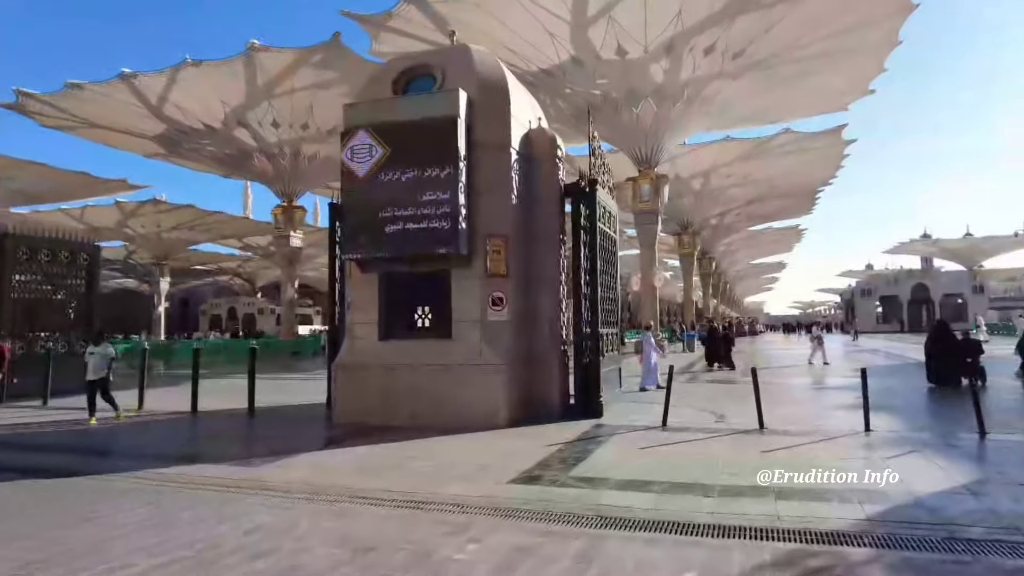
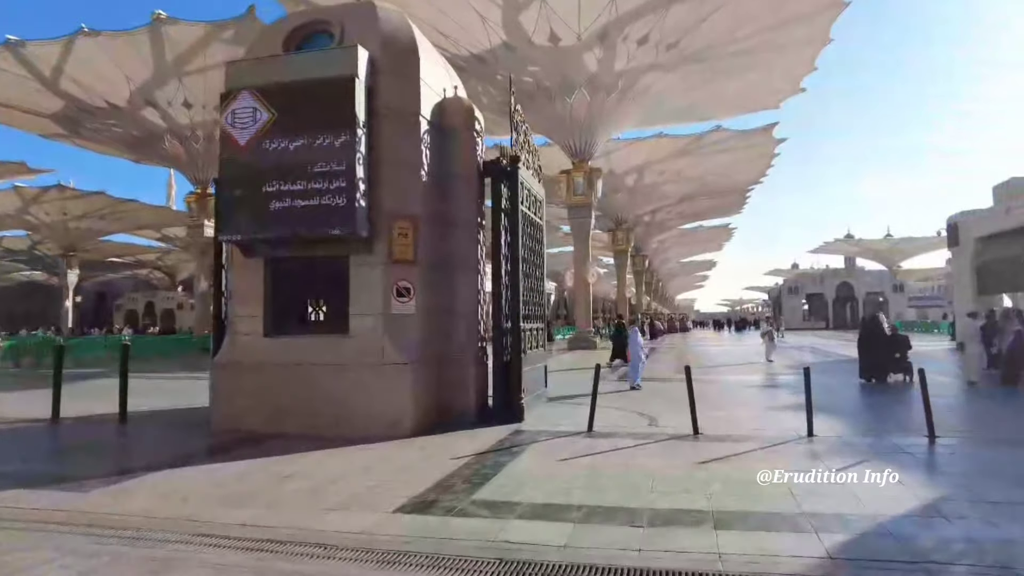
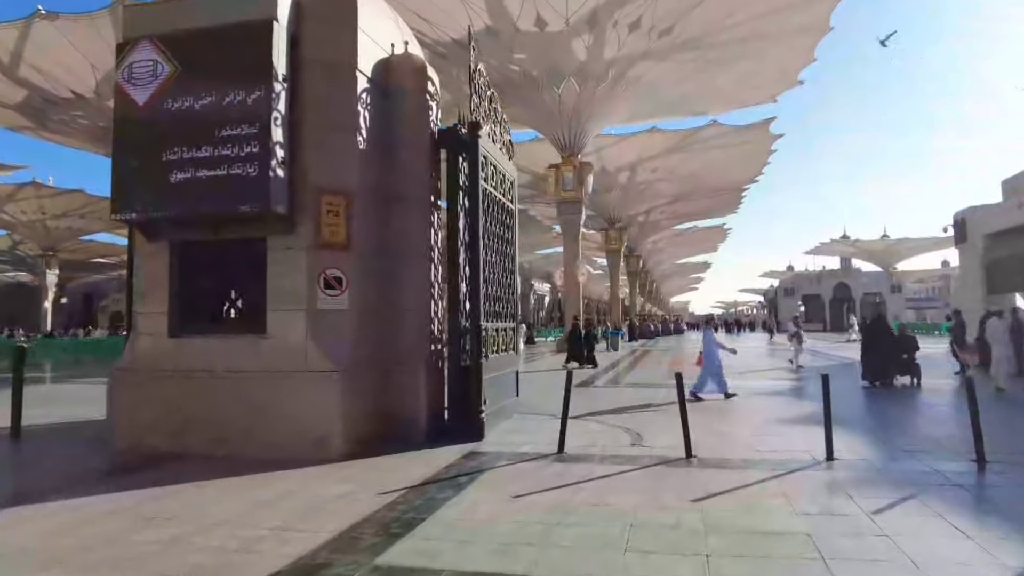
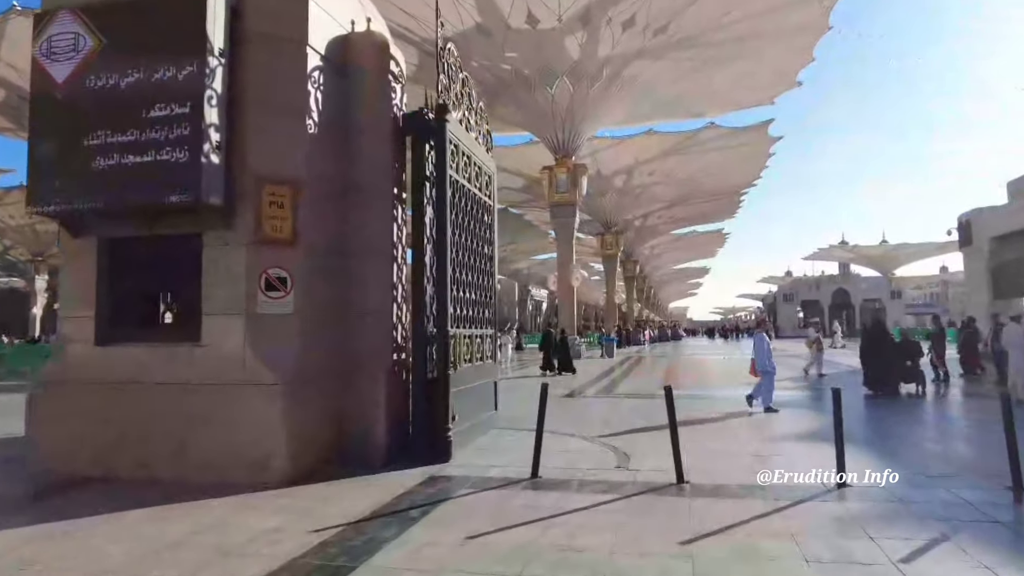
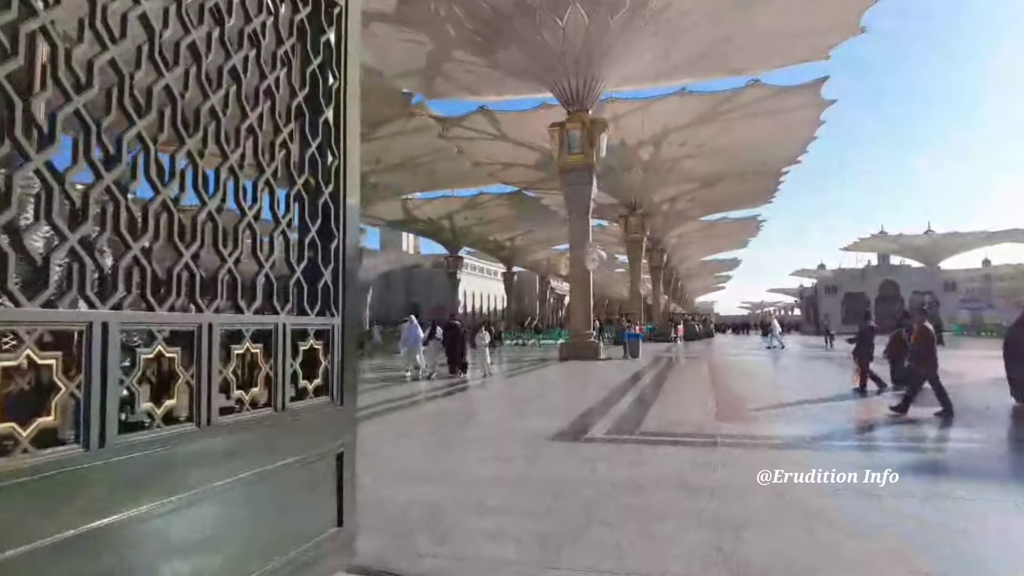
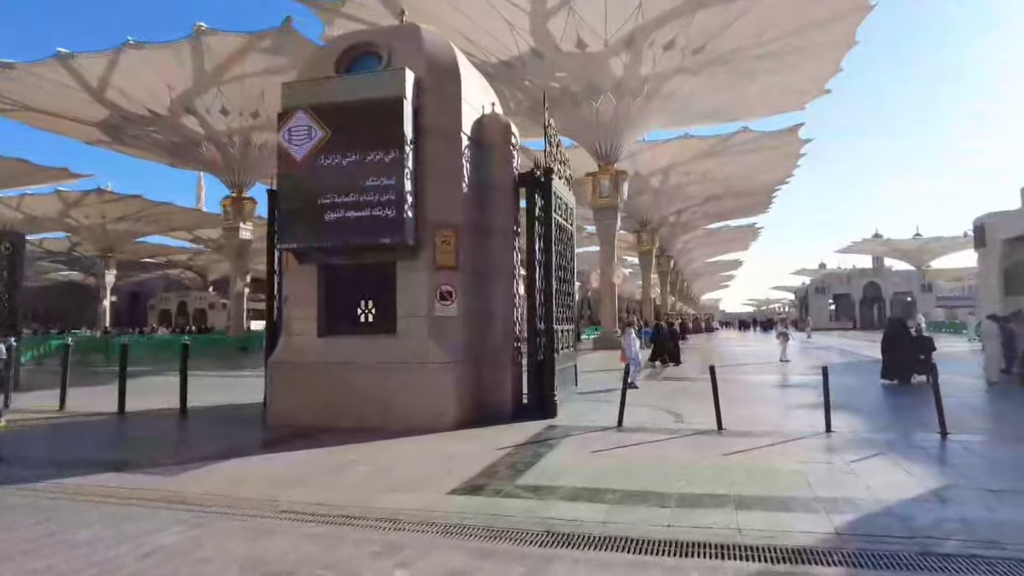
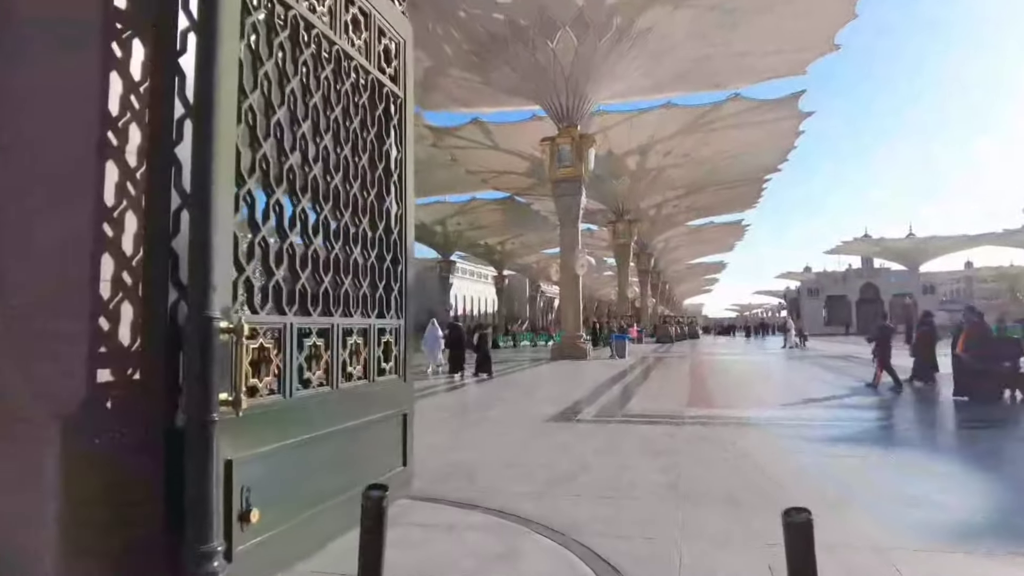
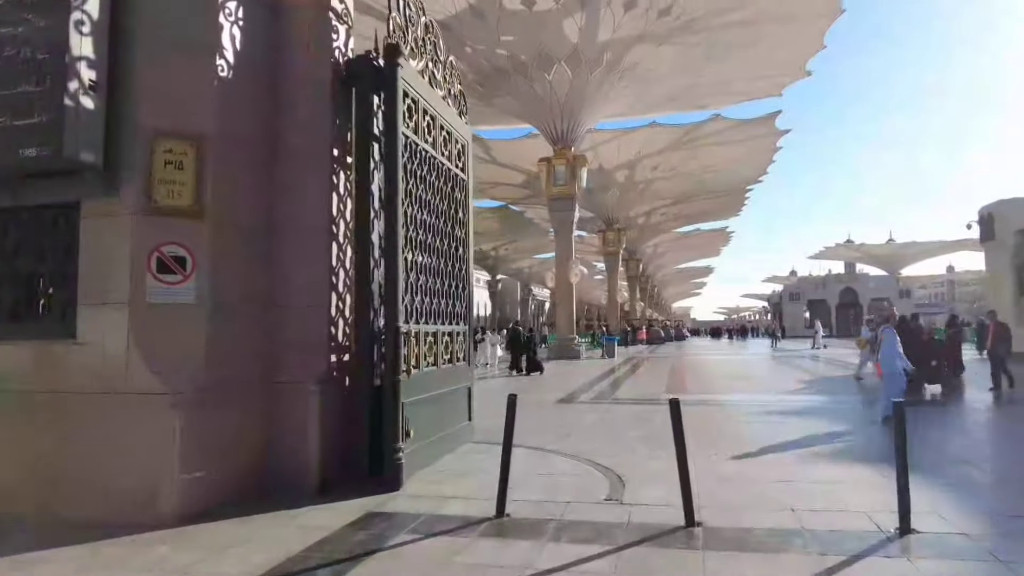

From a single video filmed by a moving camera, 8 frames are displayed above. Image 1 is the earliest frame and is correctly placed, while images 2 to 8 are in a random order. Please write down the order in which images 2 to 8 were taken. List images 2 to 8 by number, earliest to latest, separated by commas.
6, 2, 3, 4, 8, 7, 5
